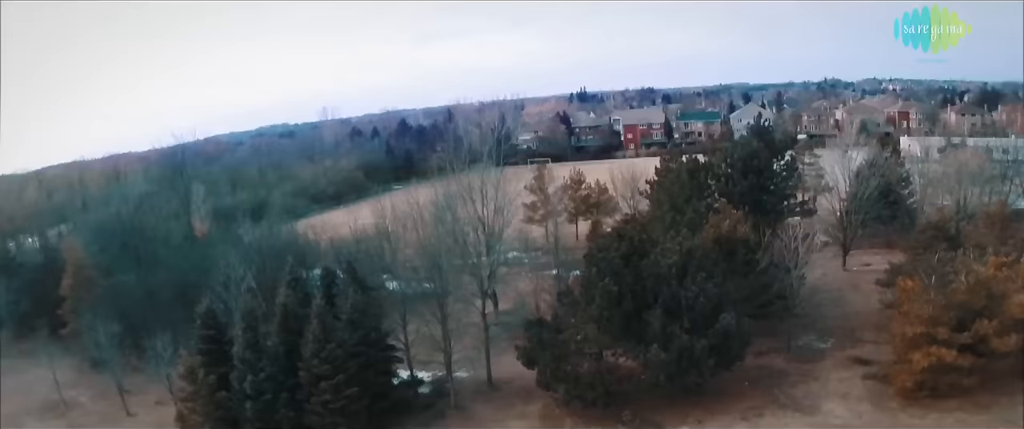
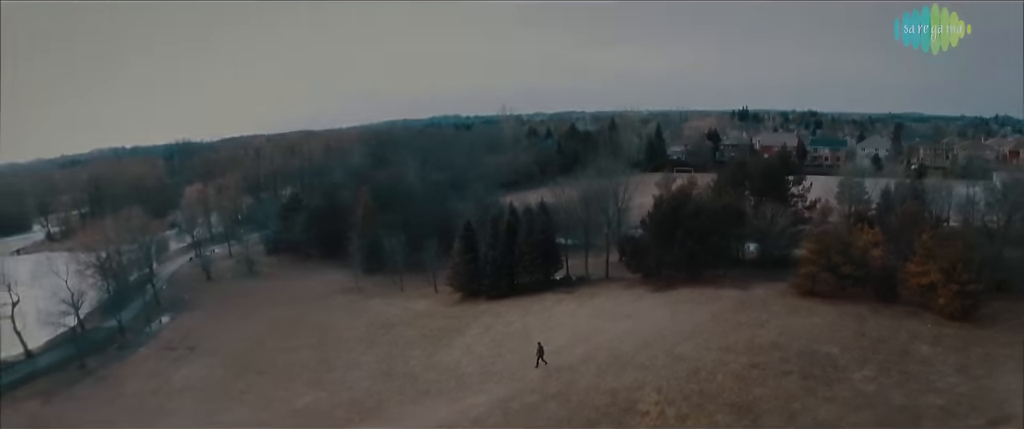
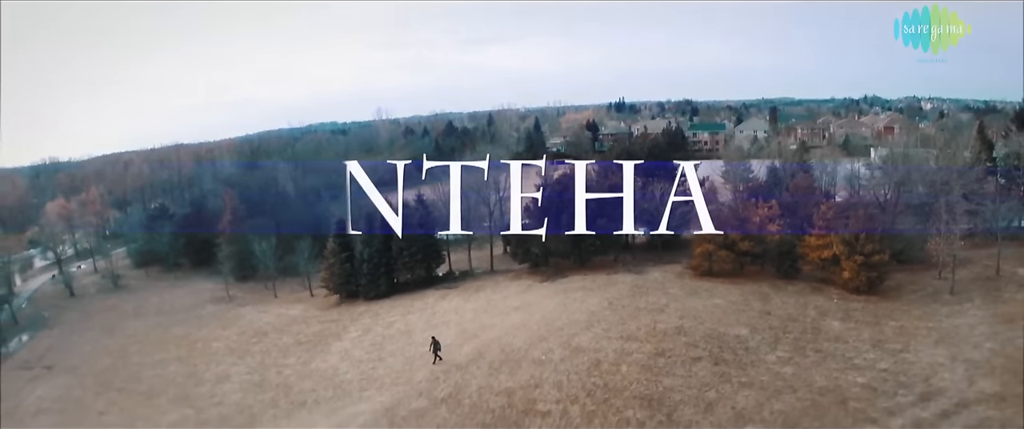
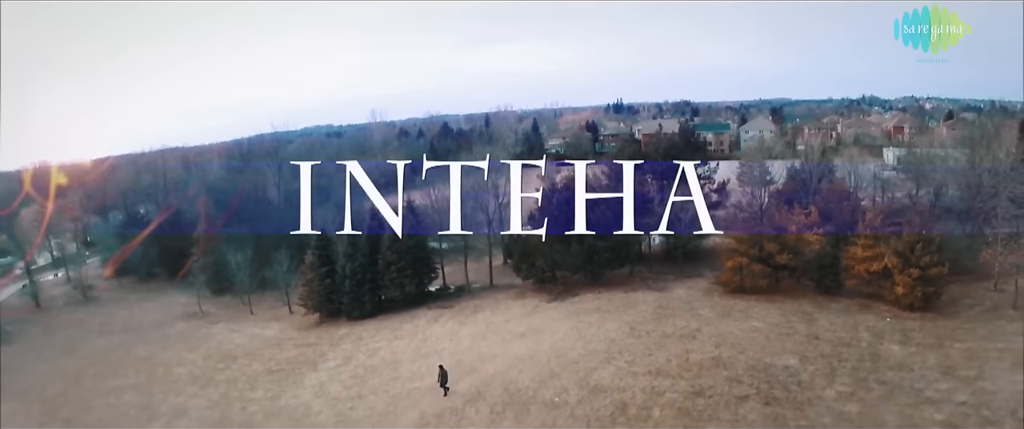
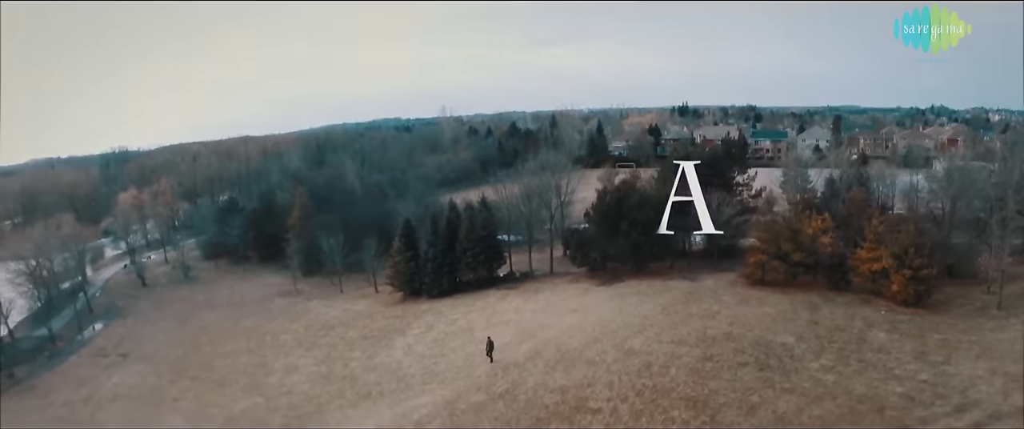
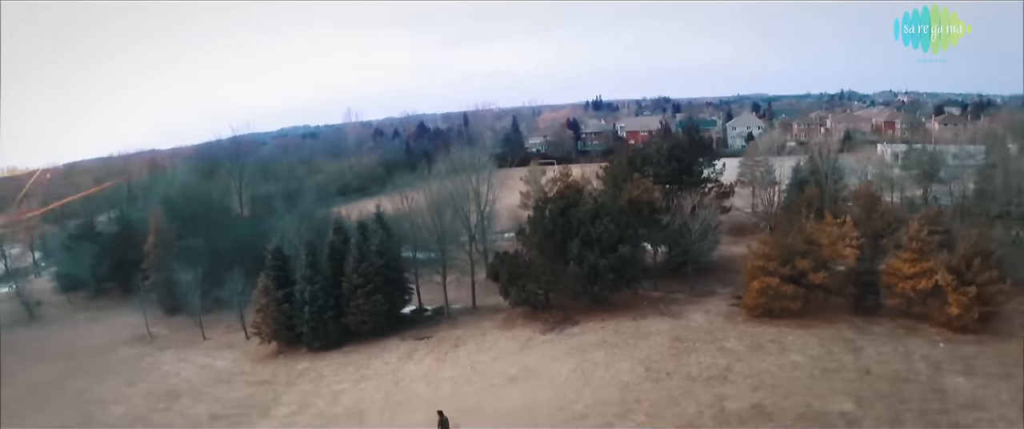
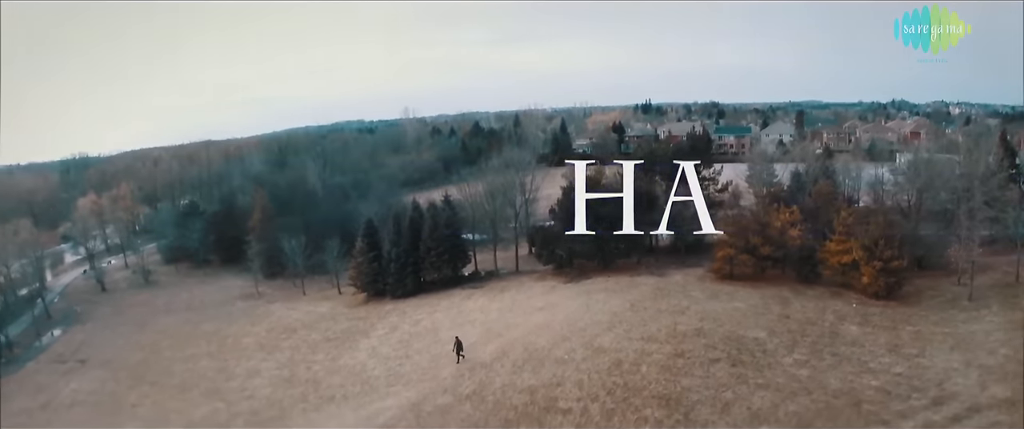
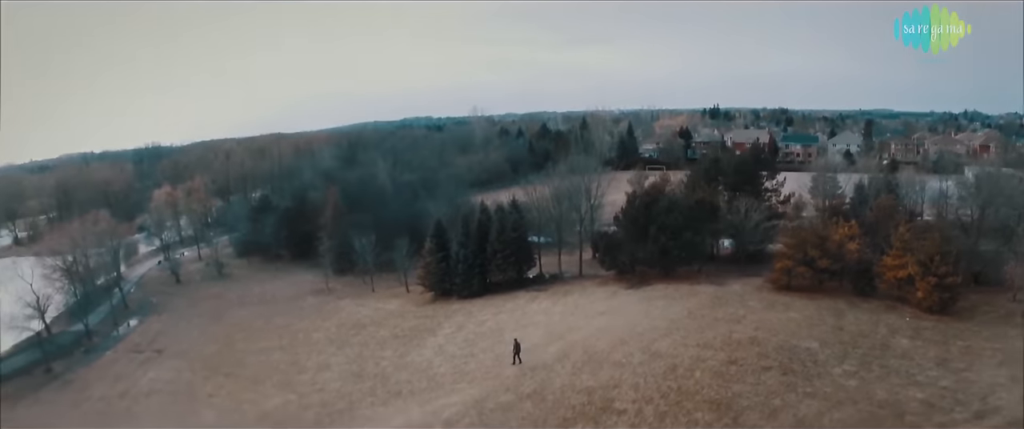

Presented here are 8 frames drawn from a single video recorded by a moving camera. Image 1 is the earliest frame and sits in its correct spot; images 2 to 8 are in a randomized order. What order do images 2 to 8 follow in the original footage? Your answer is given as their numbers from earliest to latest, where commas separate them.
6, 4, 3, 7, 5, 8, 2
